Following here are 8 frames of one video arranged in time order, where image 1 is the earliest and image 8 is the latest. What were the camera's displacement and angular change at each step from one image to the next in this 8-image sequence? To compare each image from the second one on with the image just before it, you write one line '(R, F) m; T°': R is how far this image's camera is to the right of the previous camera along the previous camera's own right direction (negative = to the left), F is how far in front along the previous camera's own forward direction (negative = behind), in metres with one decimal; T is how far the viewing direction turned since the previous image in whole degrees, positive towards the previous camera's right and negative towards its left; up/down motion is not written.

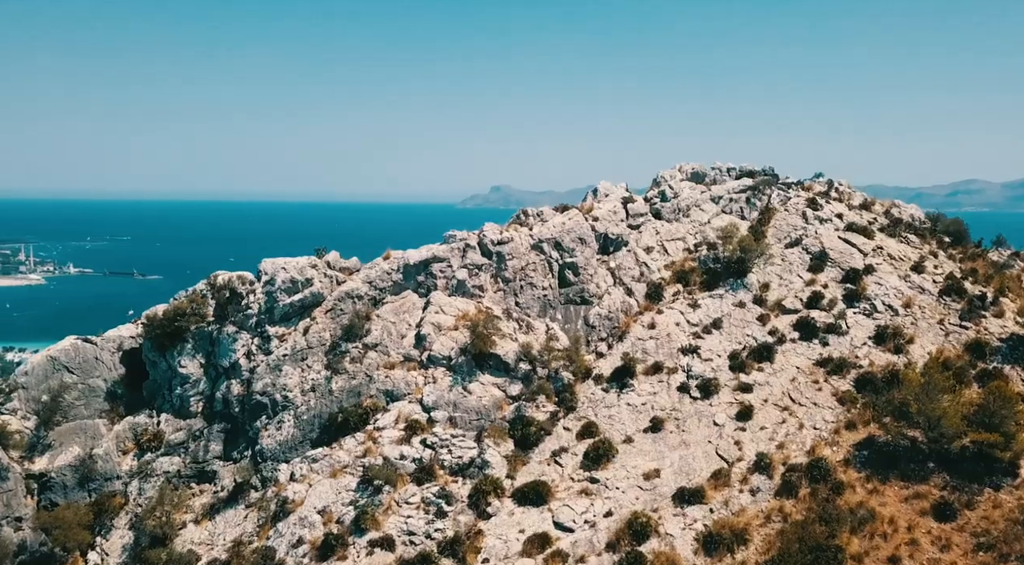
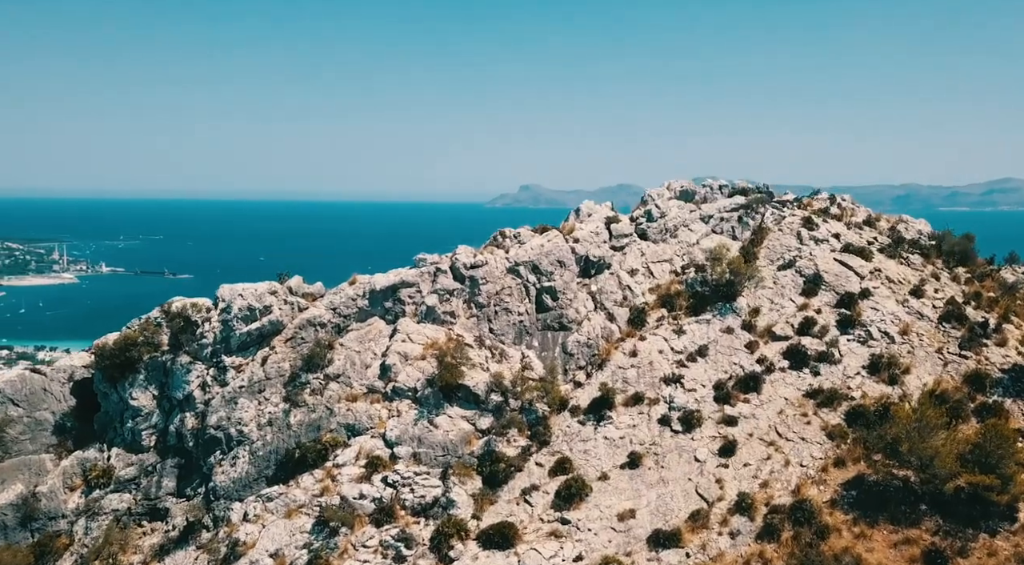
(+2.8, +2.6) m; -1°
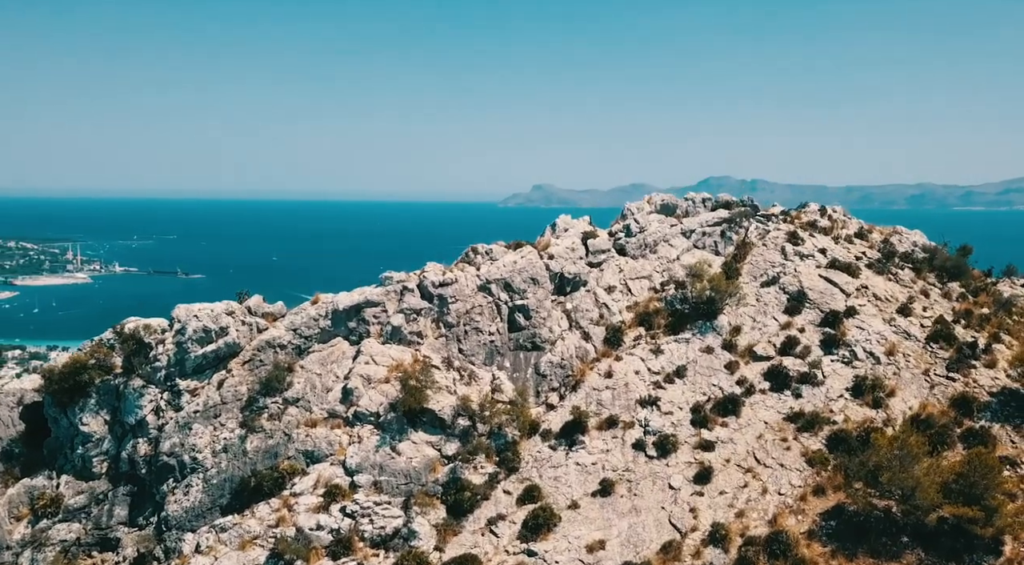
(+2.1, +1.9) m; 0°
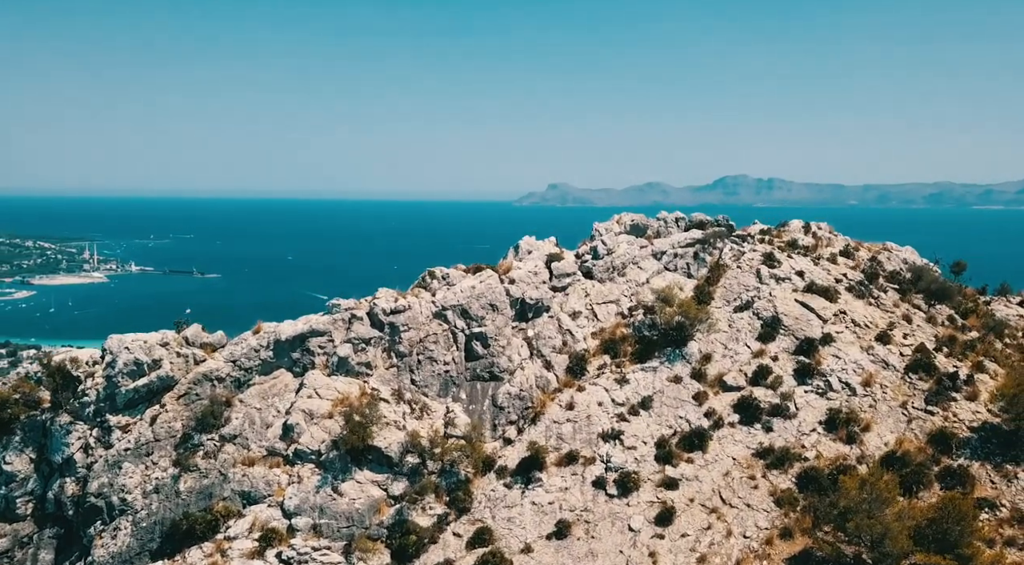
(+2.9, +2.6) m; 0°
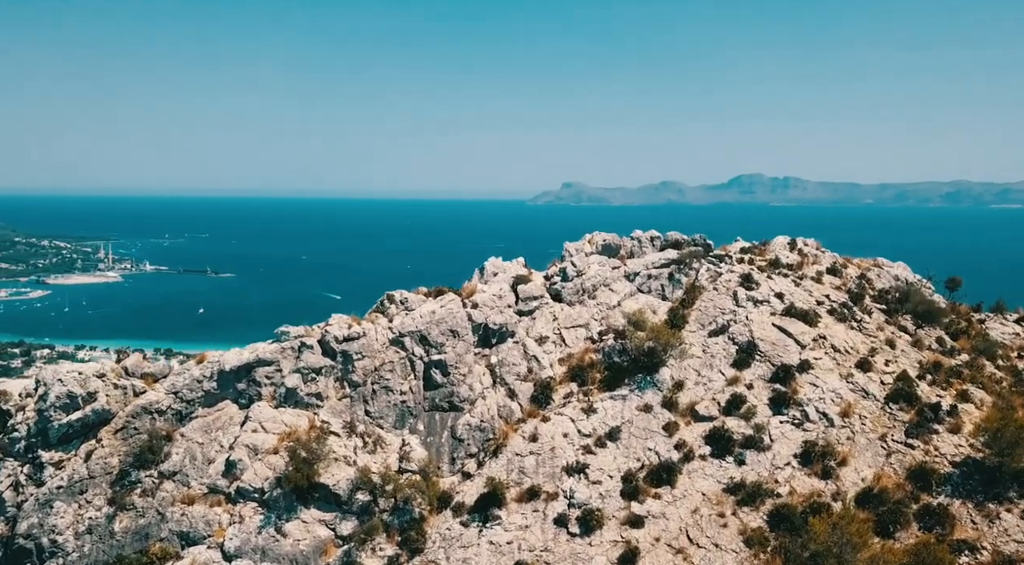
(+2.5, +2.3) m; 0°
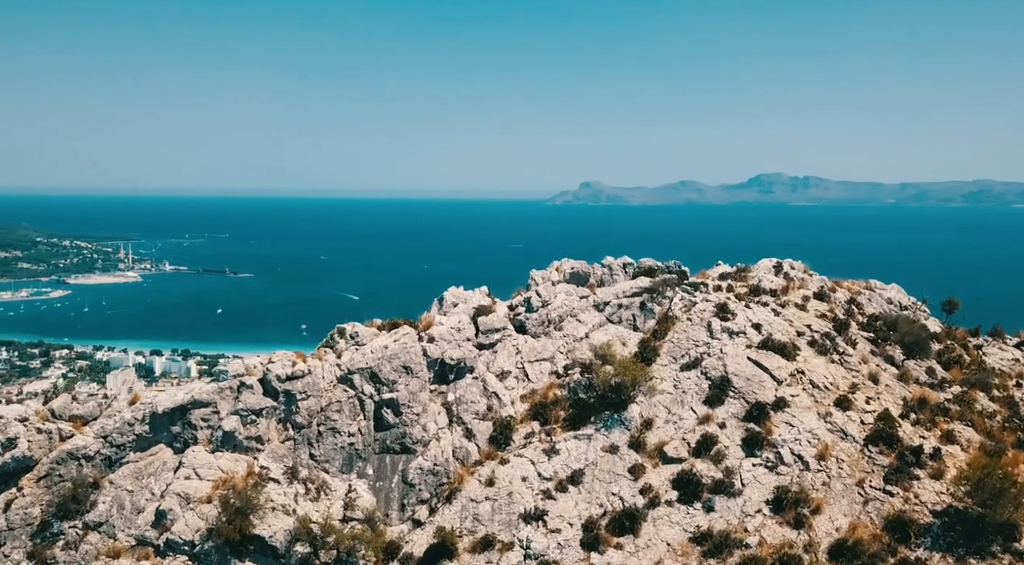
(+2.8, +2.7) m; -1°
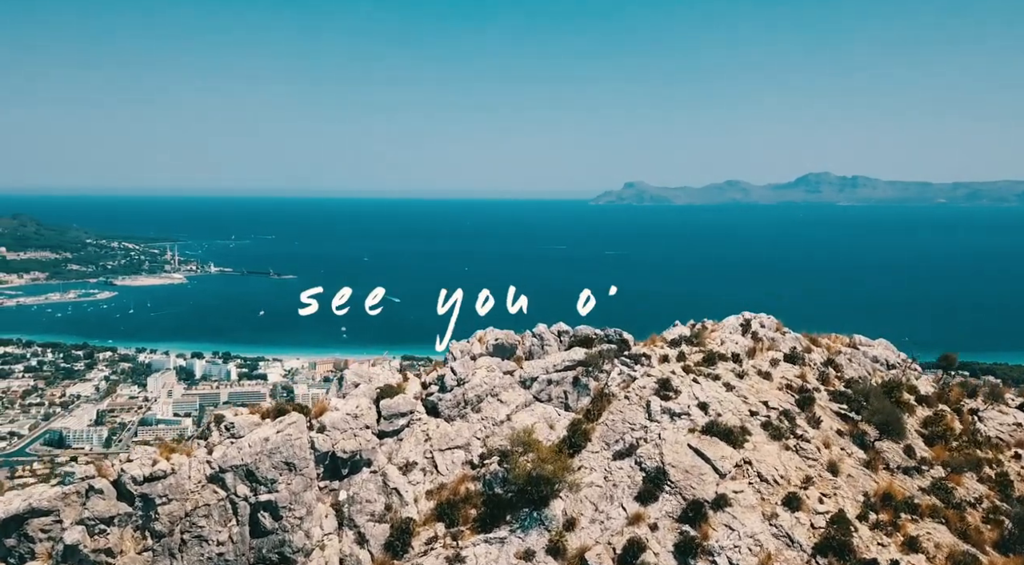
(+6.1, +5.7) m; -1°
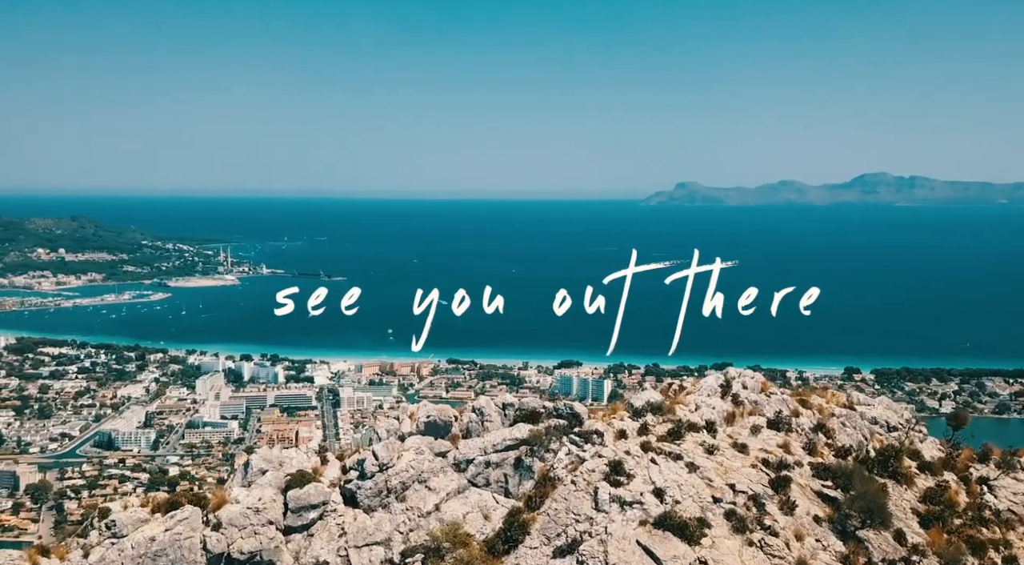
(+5.0, +4.9) m; -2°
